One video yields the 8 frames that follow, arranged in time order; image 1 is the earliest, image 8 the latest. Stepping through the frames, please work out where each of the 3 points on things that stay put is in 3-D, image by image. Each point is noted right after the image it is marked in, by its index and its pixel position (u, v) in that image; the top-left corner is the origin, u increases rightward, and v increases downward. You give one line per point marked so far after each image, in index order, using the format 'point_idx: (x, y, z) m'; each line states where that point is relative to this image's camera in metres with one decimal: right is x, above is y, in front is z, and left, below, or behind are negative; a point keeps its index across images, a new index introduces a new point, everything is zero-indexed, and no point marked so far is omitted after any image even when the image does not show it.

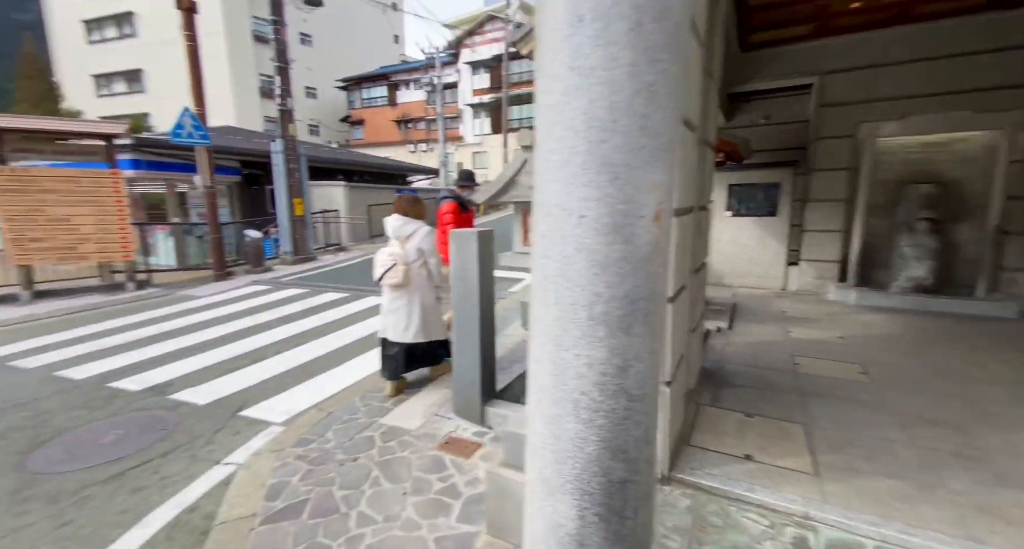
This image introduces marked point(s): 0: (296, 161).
0: (-5.4, +2.6, +10.5) m
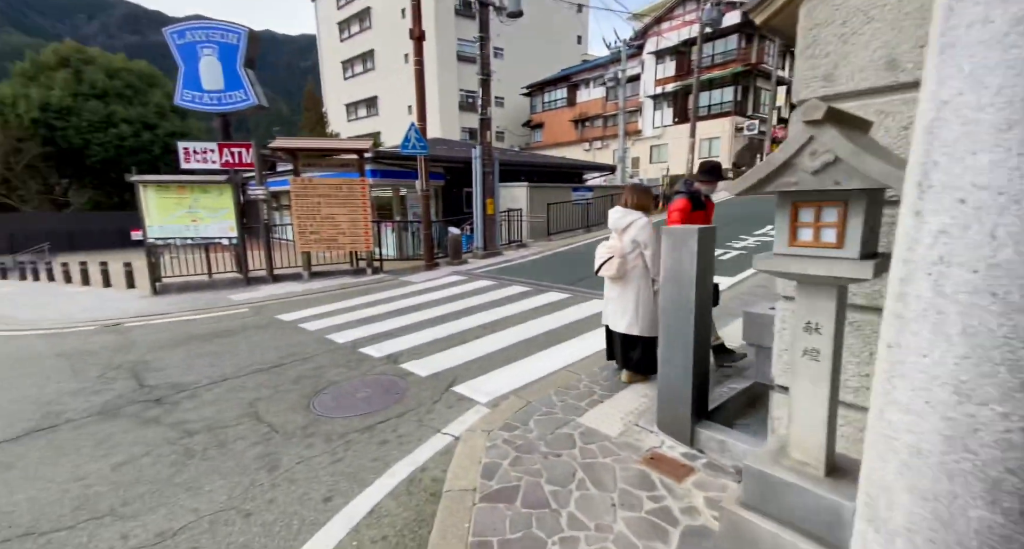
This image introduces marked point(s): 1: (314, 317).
0: (-0.6, +2.7, +11.6) m
1: (-2.9, -0.6, +6.7) m
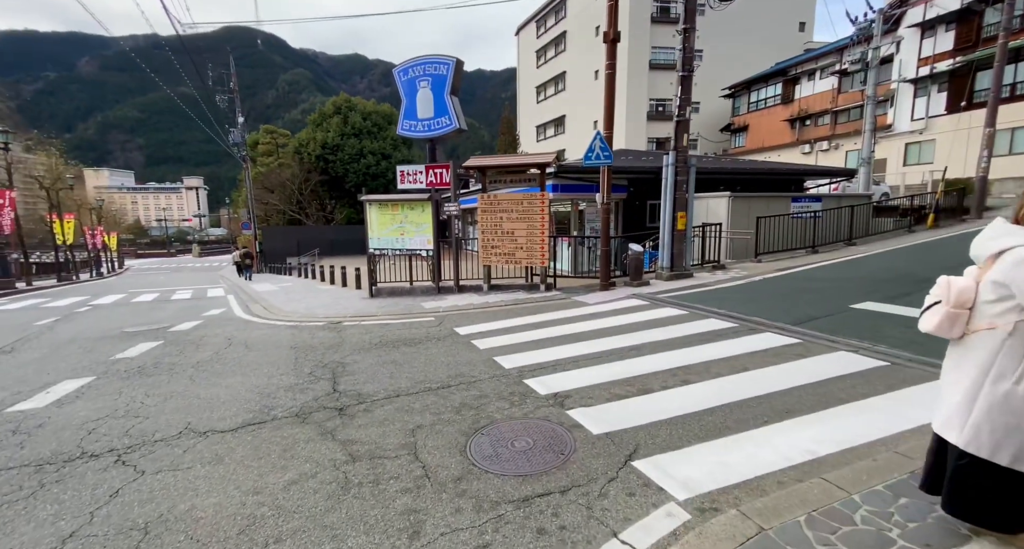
0: (+3.8, +2.2, +10.3) m
1: (-0.3, -0.8, +6.5) m
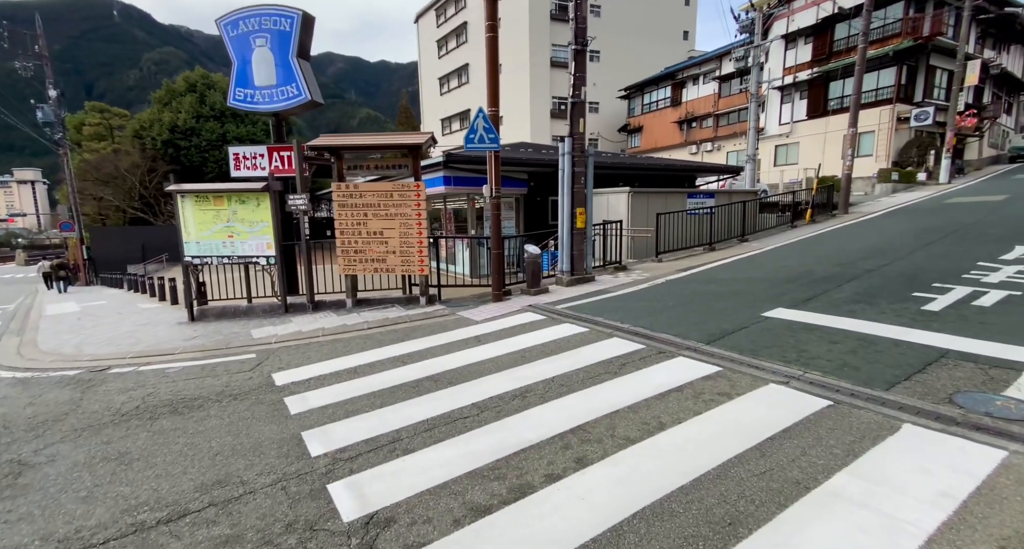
0: (+1.4, +2.2, +9.0) m
1: (-1.9, -1.0, +4.6) m
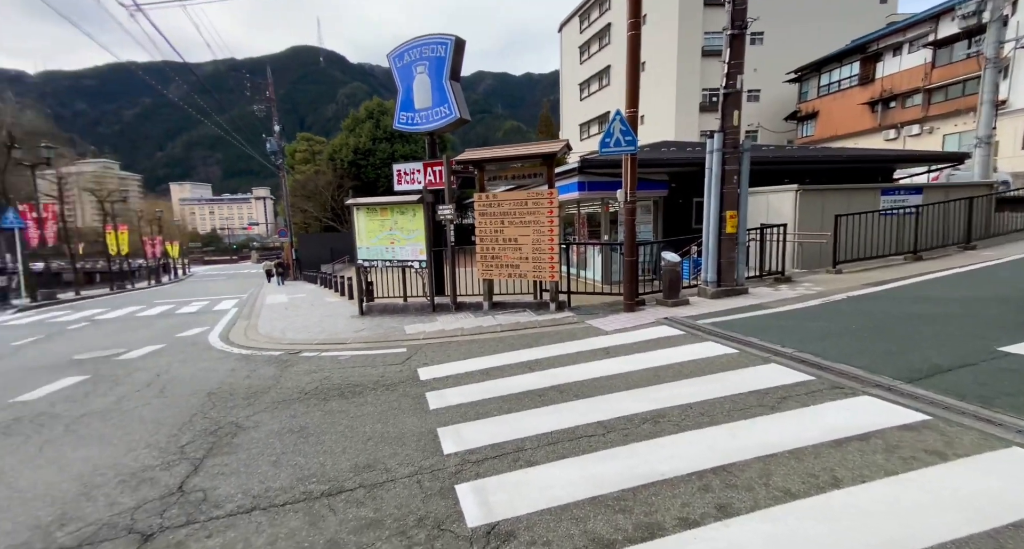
0: (+4.0, +1.9, +8.2) m
1: (-0.6, -1.1, +4.9) m
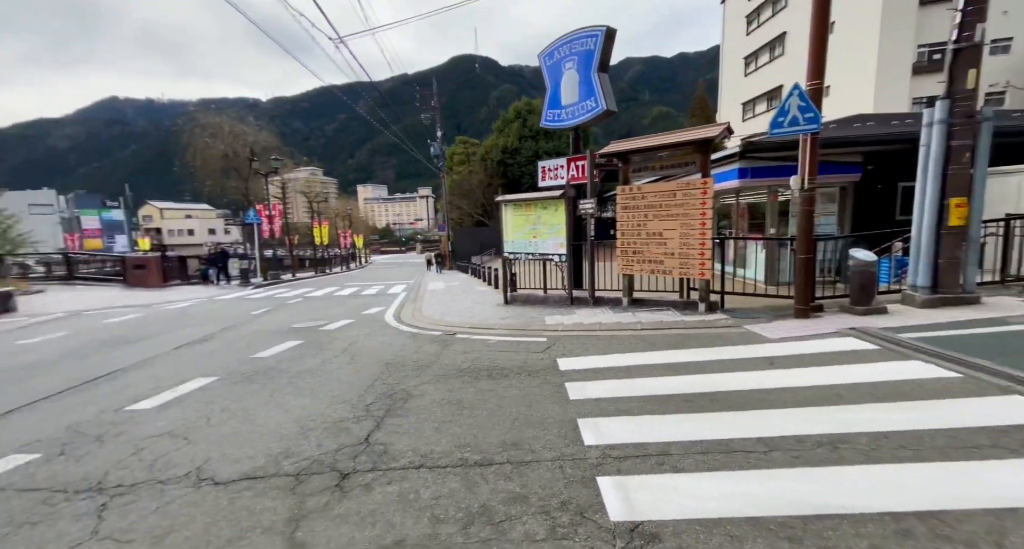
0: (+6.4, +1.8, +6.6) m
1: (+0.9, -1.1, +4.9) m
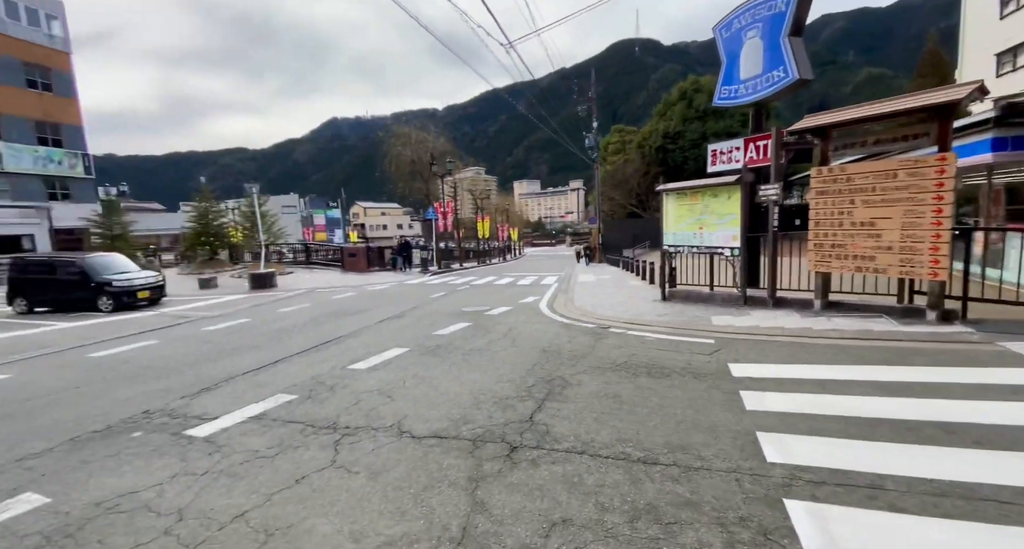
0: (+8.4, +1.7, +4.0) m
1: (+2.6, -1.0, +4.3) m
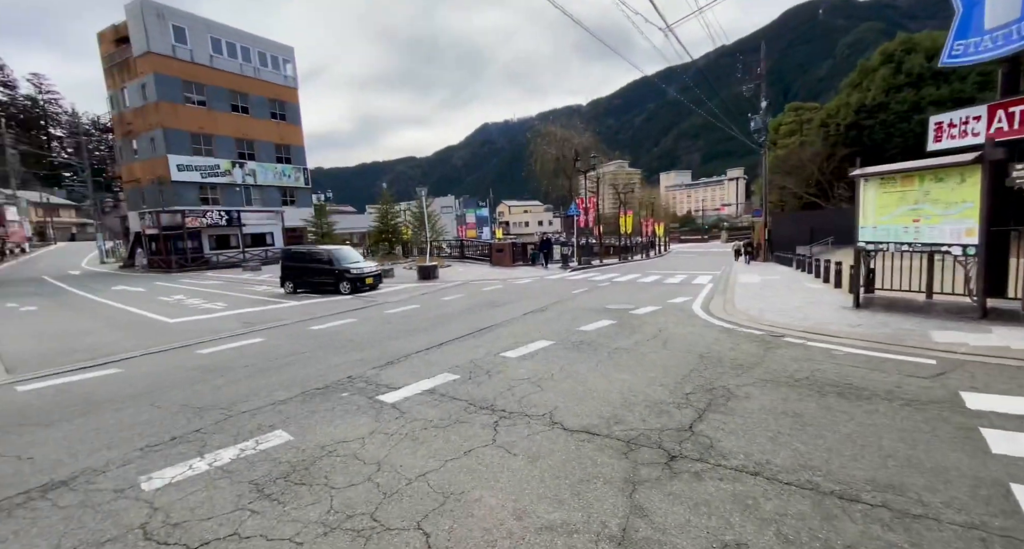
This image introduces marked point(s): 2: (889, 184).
0: (+9.4, +1.6, +1.0) m
1: (+3.9, -1.0, +3.1) m
2: (+6.2, +1.4, +7.0) m
